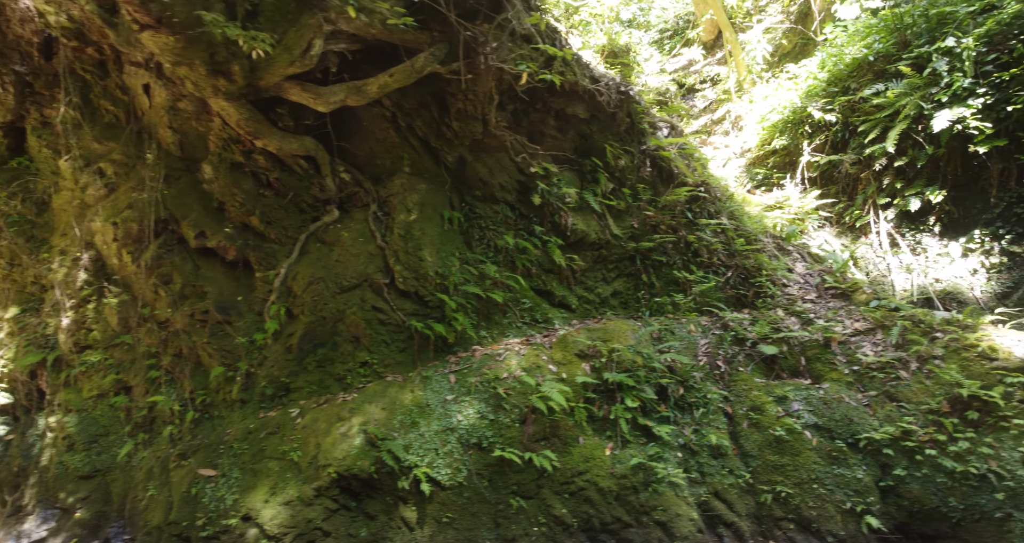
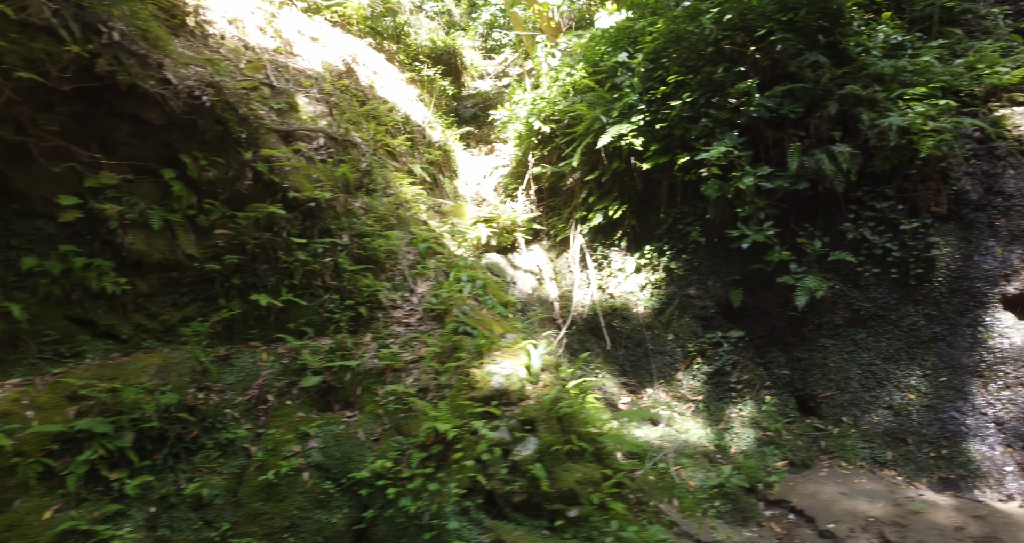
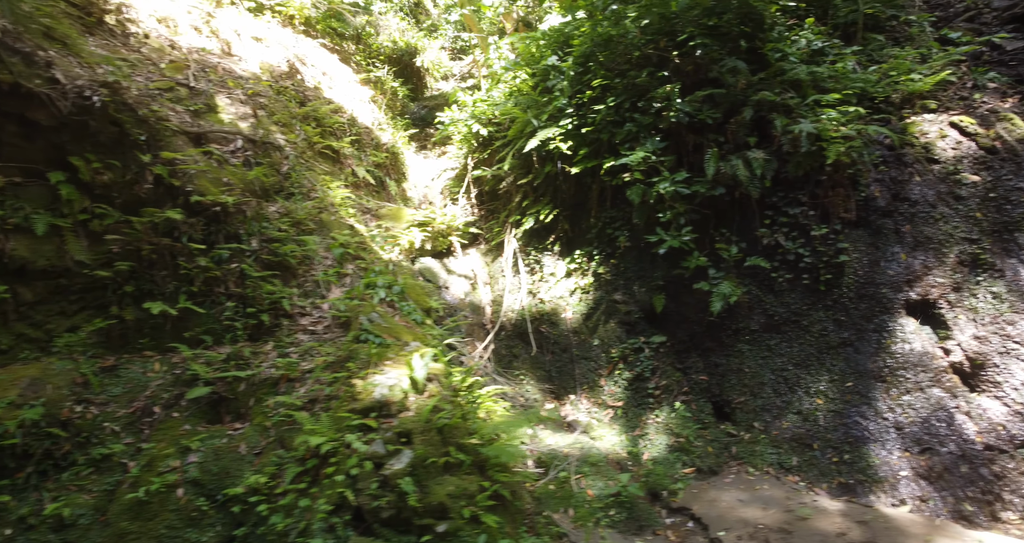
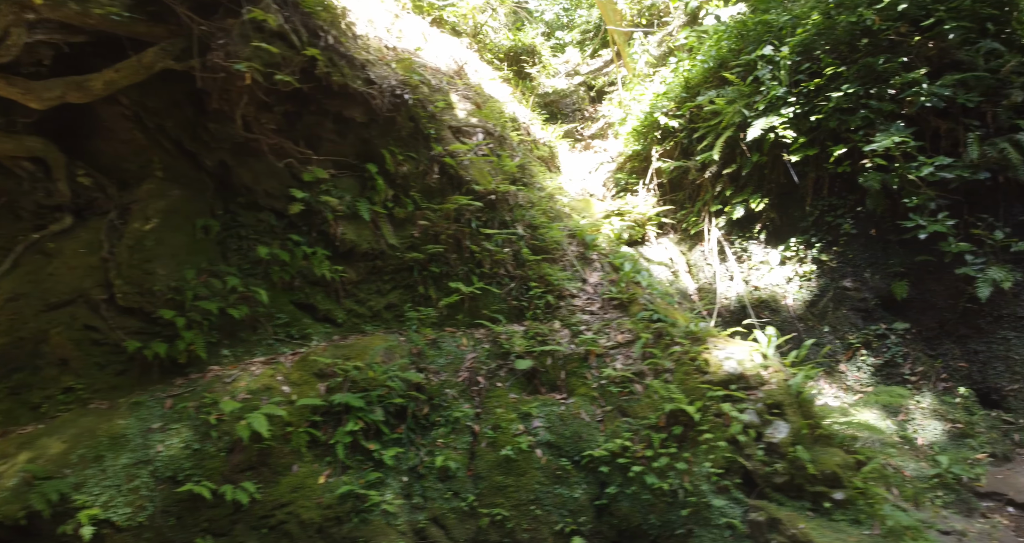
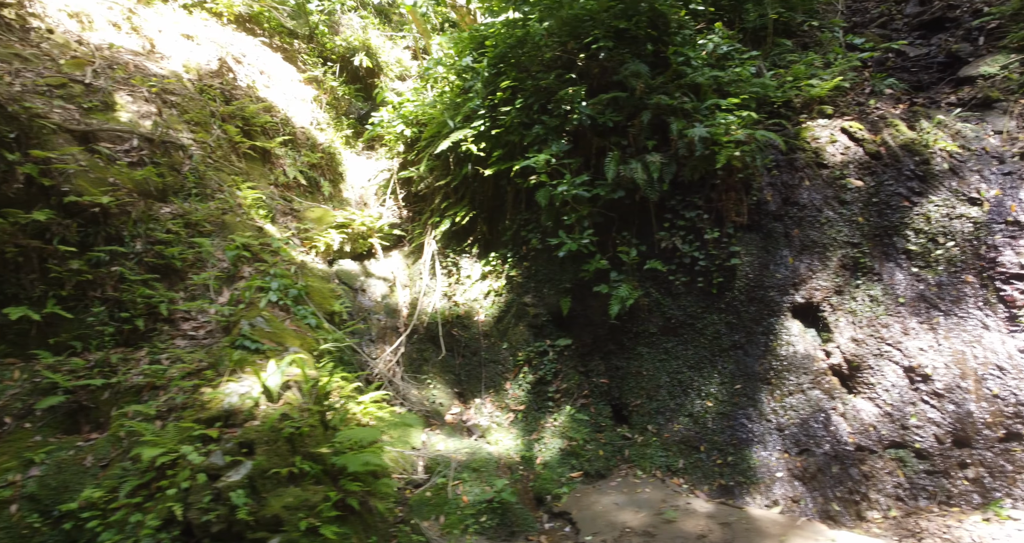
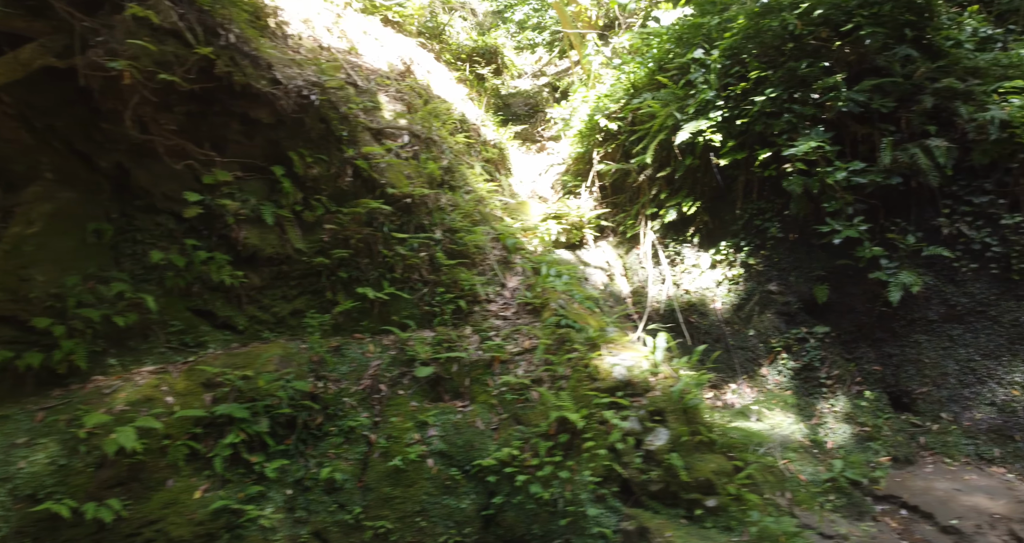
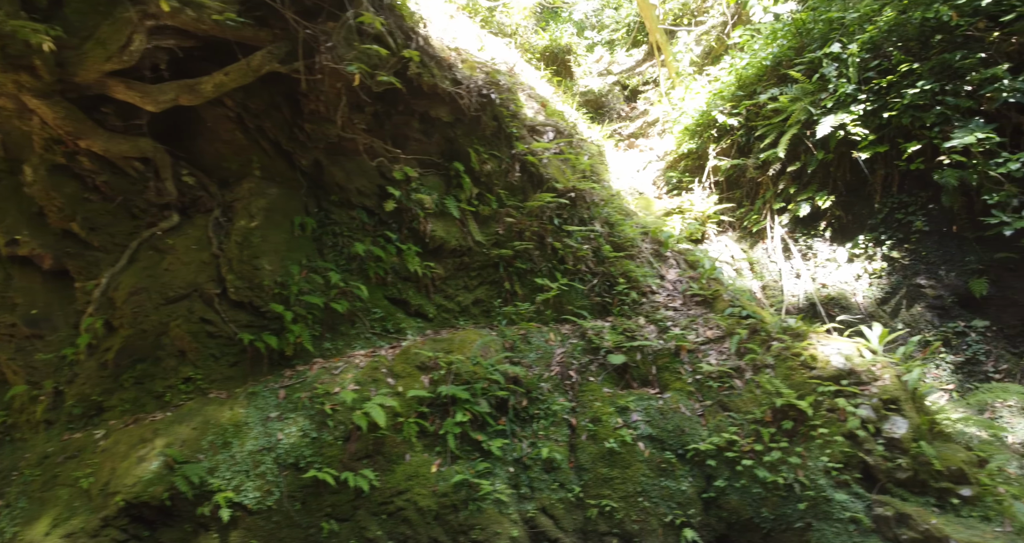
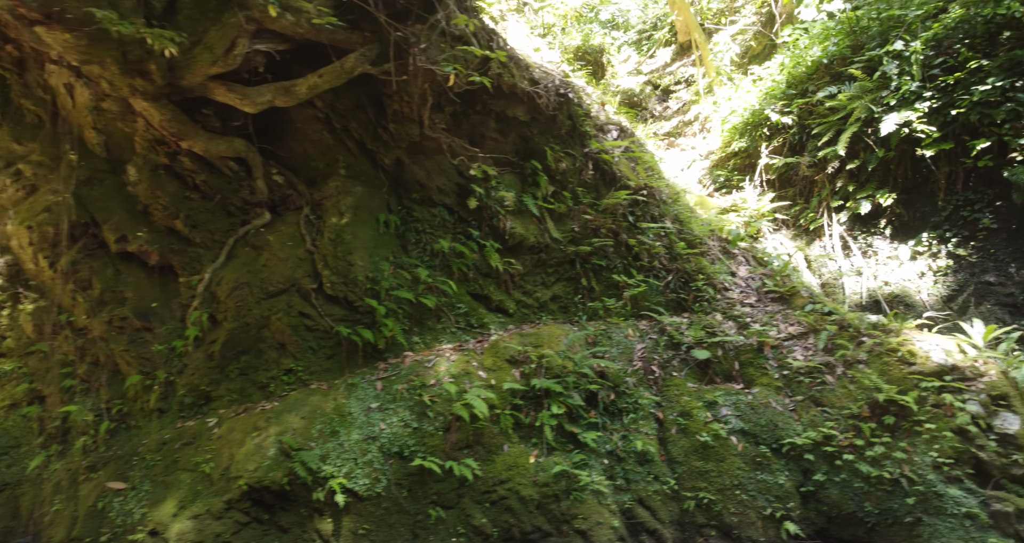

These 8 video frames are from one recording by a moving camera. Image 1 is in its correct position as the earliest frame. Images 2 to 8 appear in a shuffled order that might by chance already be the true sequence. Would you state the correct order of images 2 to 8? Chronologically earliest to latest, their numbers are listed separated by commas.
8, 7, 4, 6, 2, 3, 5
